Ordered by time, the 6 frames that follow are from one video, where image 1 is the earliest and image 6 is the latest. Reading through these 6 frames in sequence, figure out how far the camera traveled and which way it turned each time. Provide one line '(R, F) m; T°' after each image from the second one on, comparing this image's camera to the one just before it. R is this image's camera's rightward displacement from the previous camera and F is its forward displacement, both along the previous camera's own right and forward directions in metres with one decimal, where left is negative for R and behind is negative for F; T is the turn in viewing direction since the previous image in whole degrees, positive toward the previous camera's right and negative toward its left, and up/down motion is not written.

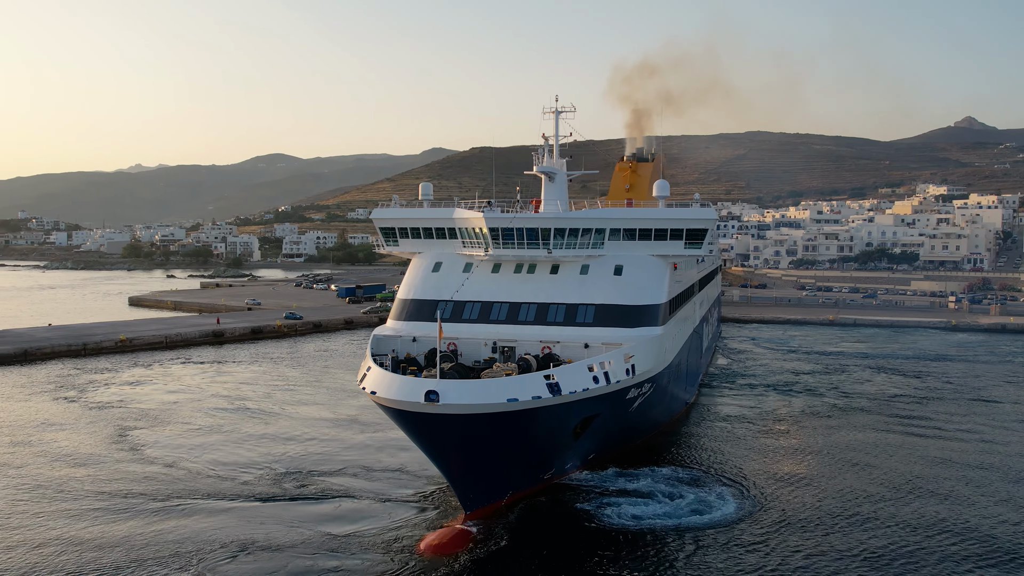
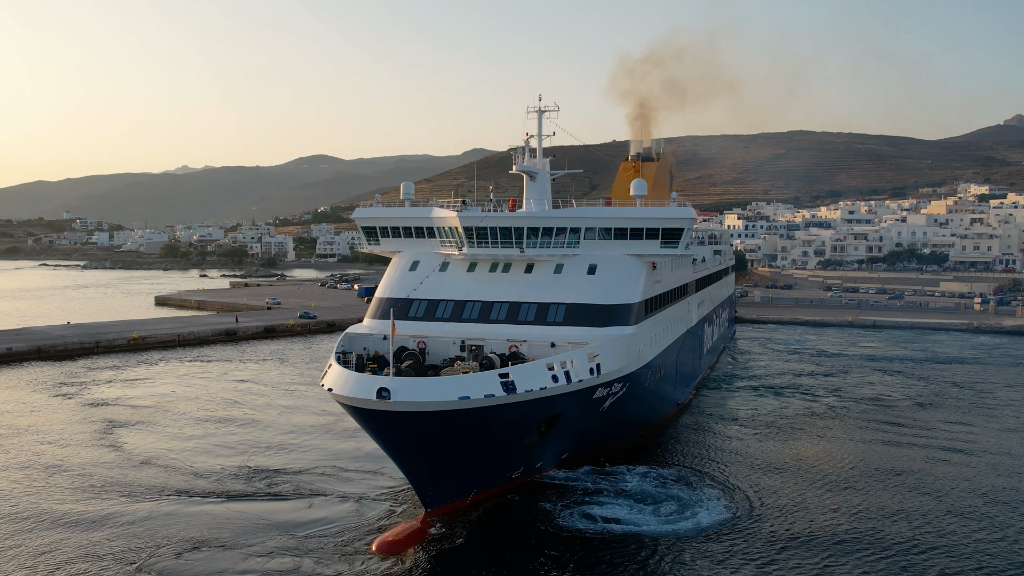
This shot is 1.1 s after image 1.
(+1.0, 0.0) m; -2°
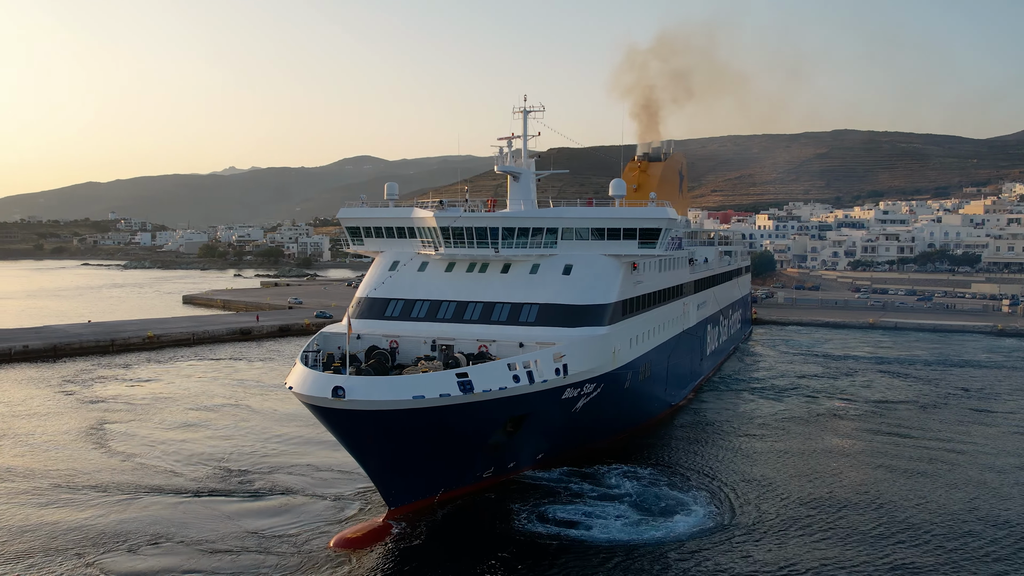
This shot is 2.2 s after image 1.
(+0.9, 0.0) m; -2°
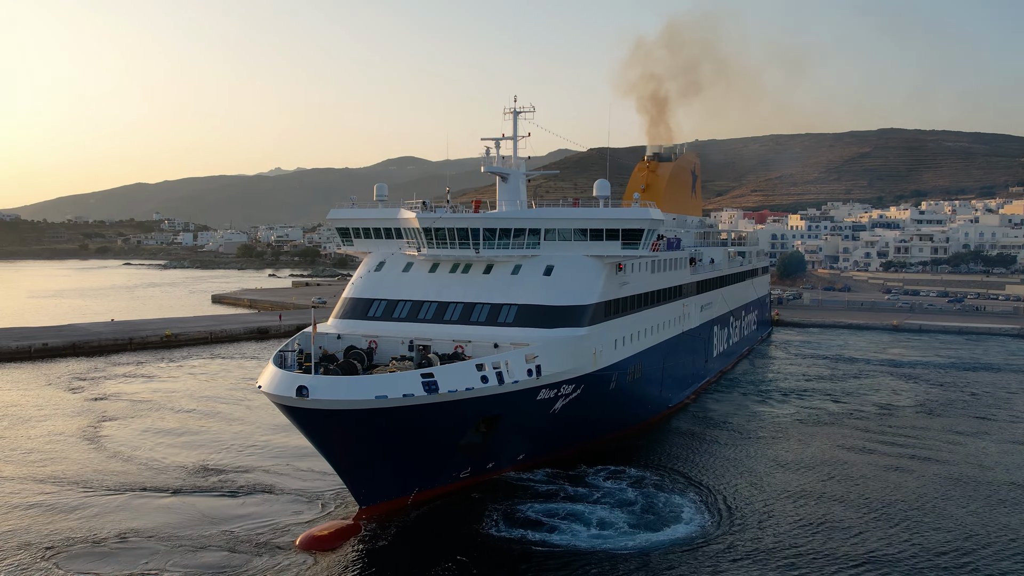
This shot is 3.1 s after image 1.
(+0.9, 0.0) m; -2°
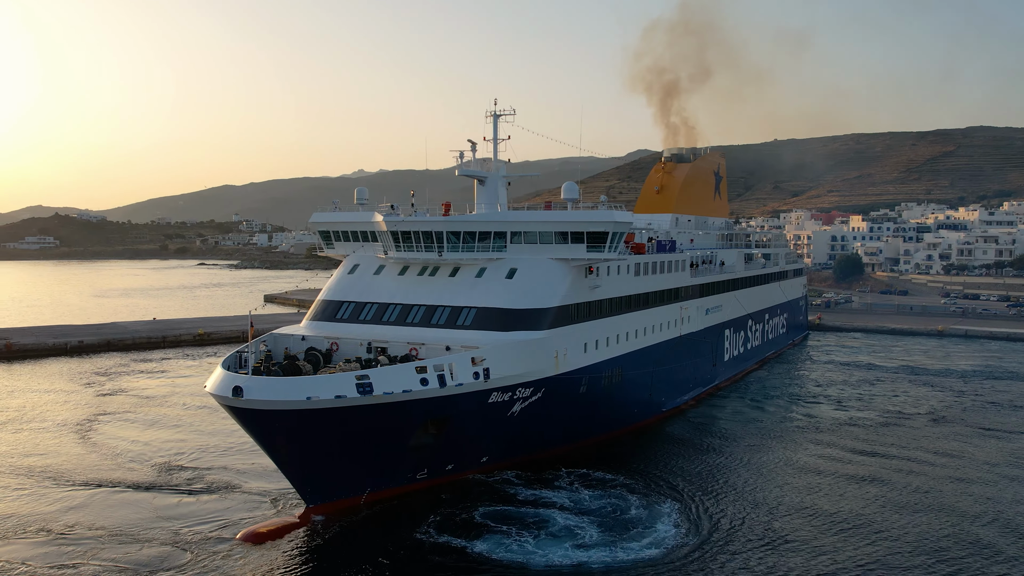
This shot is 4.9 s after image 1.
(+1.6, 0.0) m; -4°
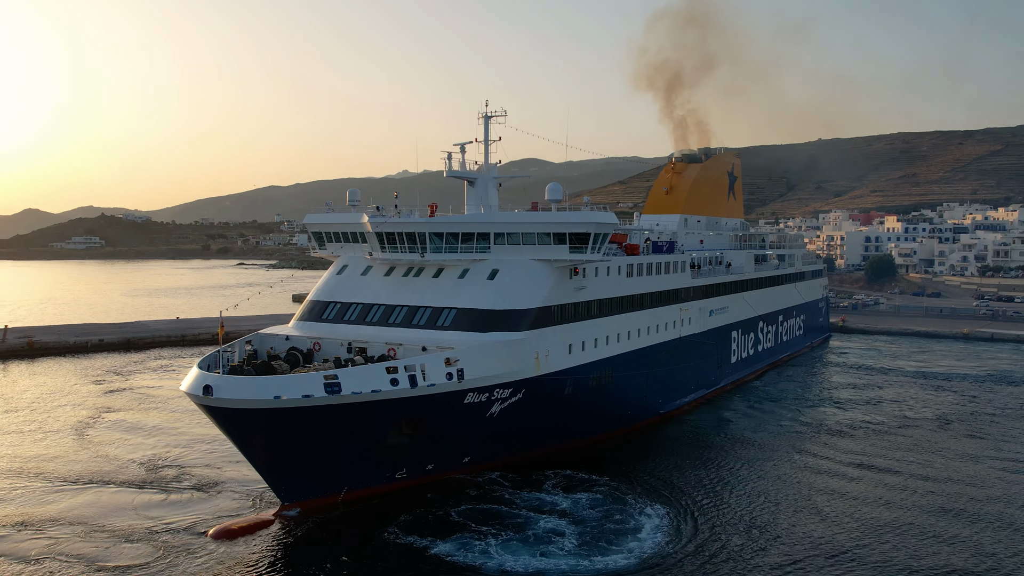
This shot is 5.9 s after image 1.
(+0.8, 0.0) m; -2°
